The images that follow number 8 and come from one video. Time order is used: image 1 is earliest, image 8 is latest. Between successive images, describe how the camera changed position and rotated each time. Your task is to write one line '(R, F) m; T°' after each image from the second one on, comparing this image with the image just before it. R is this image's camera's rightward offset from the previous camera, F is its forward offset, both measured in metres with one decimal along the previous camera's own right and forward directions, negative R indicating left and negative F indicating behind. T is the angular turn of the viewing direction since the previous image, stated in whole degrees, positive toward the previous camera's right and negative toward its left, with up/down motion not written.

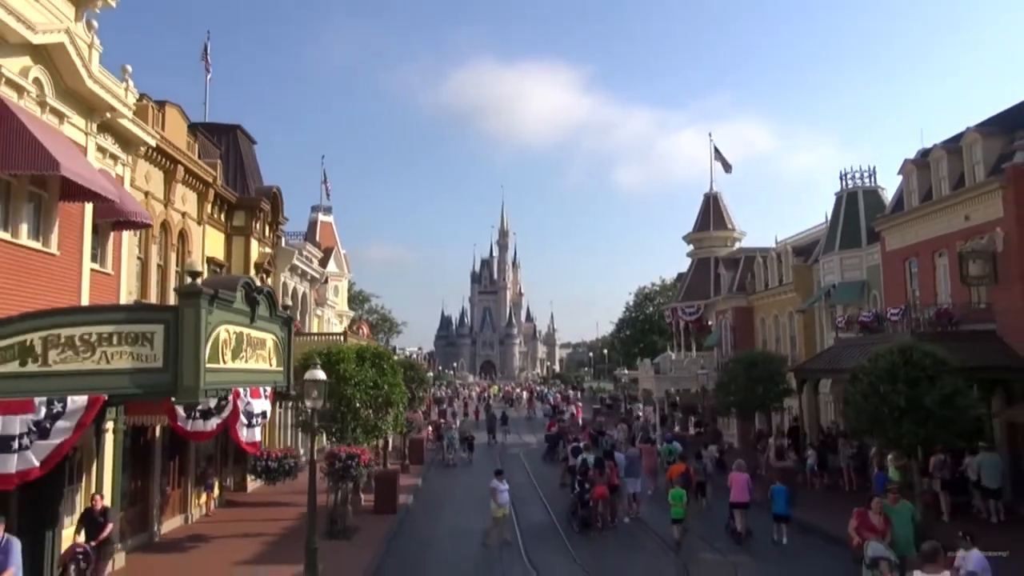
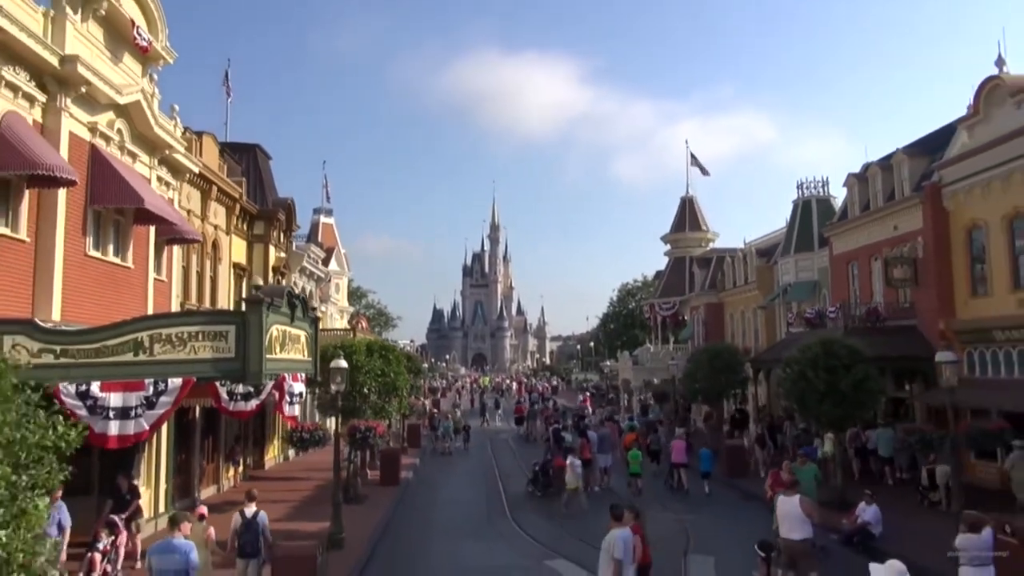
(+0.1, -3.0) m; +1°
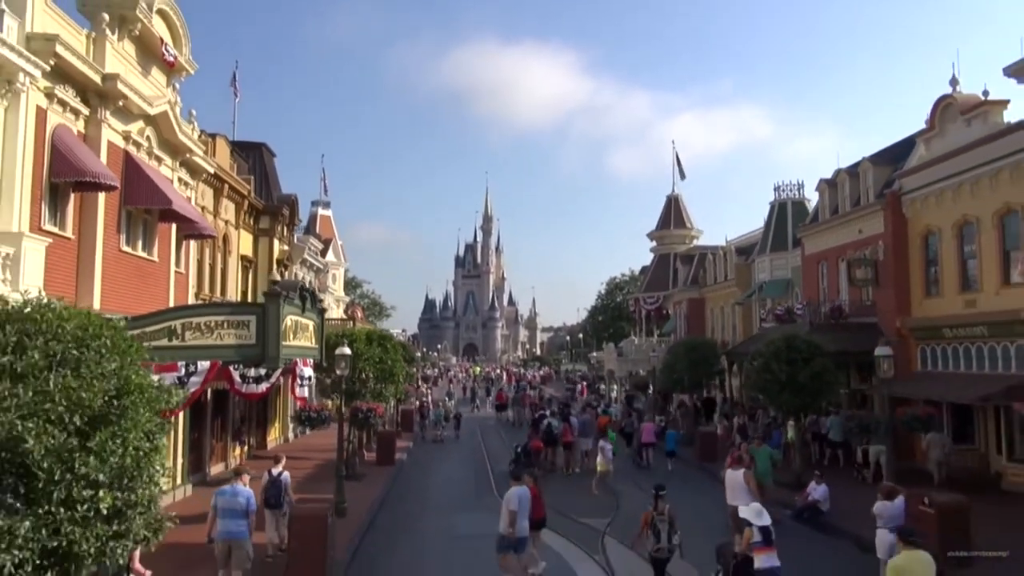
(+0.1, -1.6) m; +1°
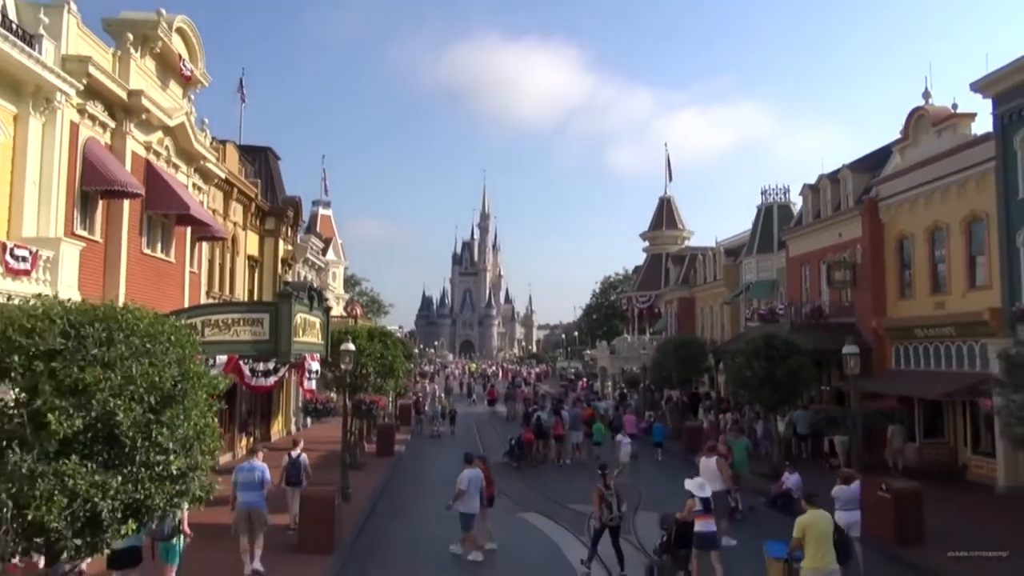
(+0.1, -1.1) m; 0°
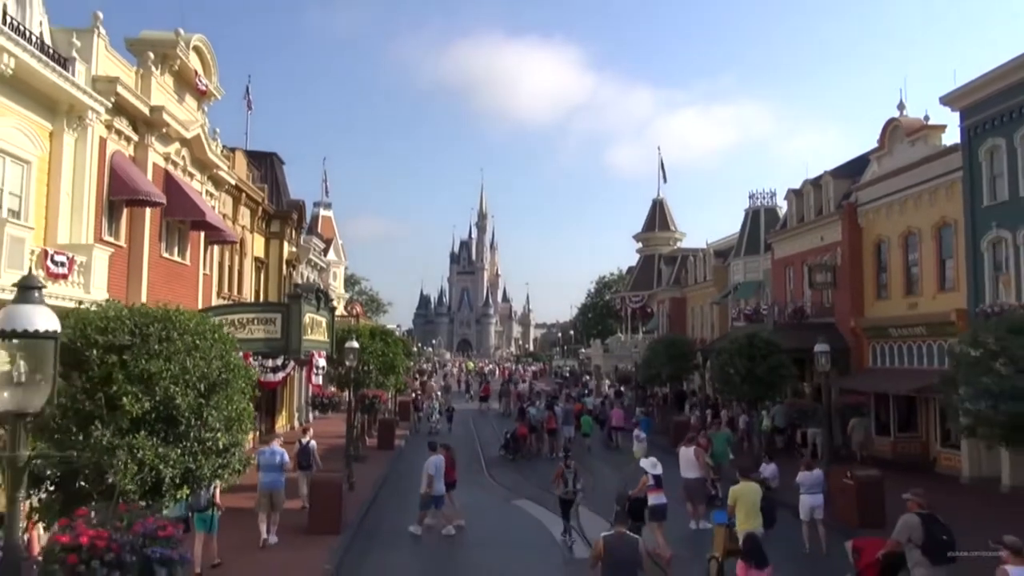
(+0.1, -1.2) m; 0°
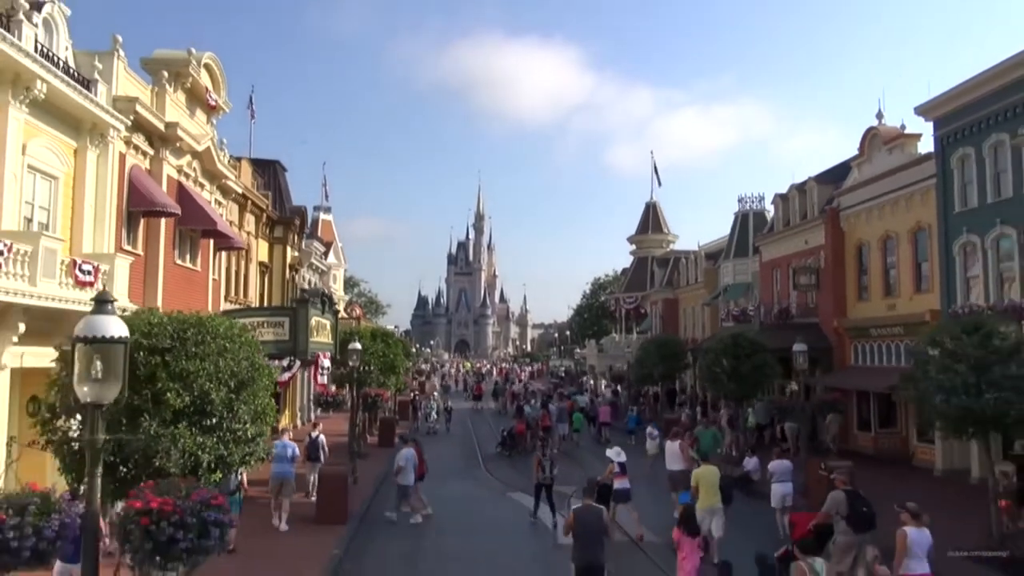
(+0.1, -1.0) m; 0°
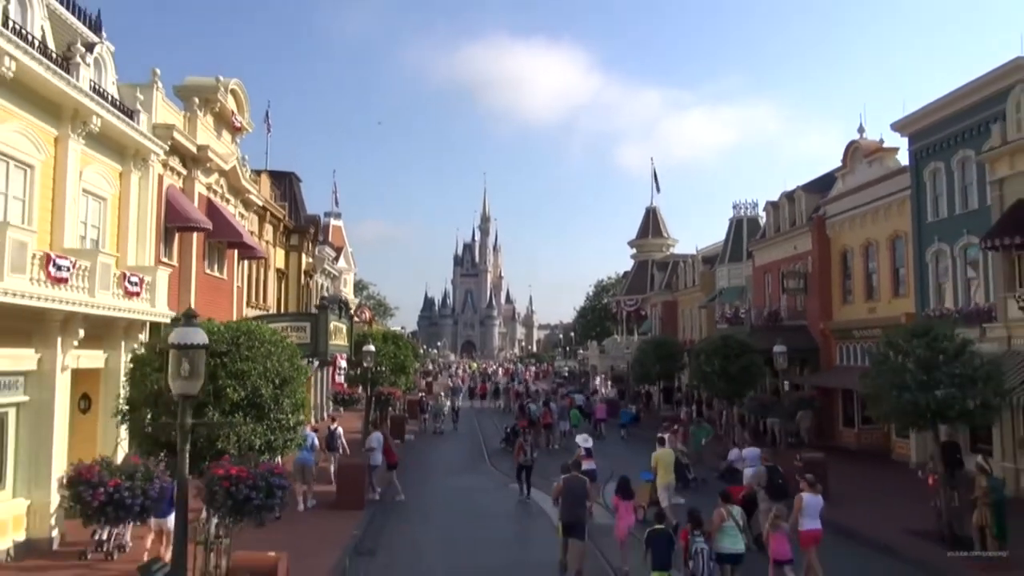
(+0.1, -1.6) m; 0°
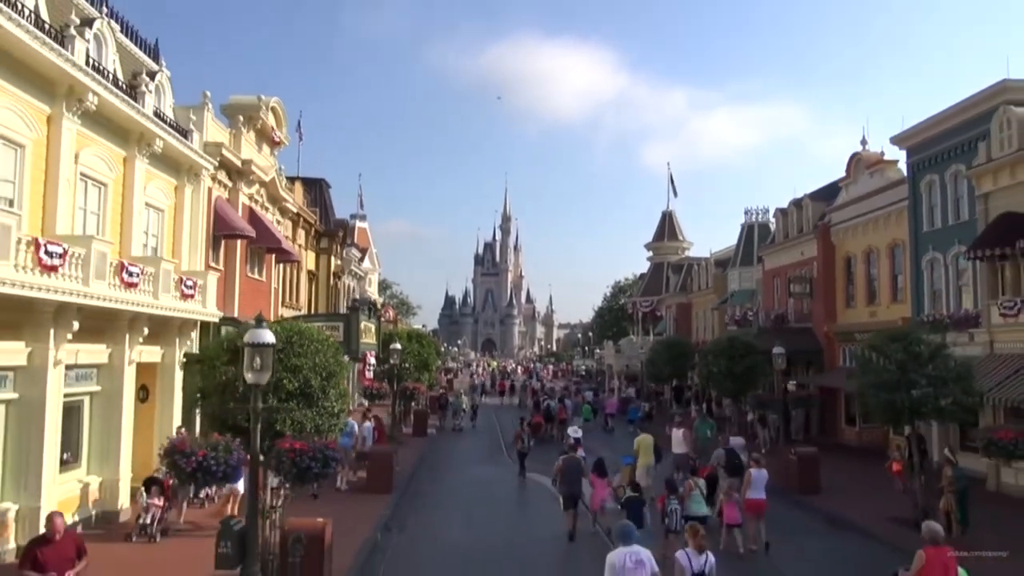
(+0.1, -1.6) m; -2°
